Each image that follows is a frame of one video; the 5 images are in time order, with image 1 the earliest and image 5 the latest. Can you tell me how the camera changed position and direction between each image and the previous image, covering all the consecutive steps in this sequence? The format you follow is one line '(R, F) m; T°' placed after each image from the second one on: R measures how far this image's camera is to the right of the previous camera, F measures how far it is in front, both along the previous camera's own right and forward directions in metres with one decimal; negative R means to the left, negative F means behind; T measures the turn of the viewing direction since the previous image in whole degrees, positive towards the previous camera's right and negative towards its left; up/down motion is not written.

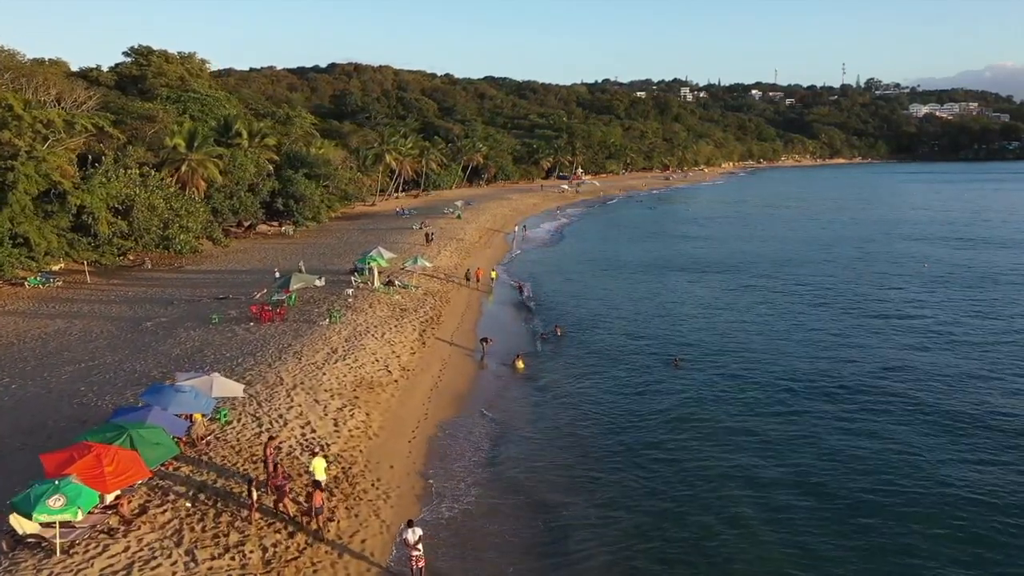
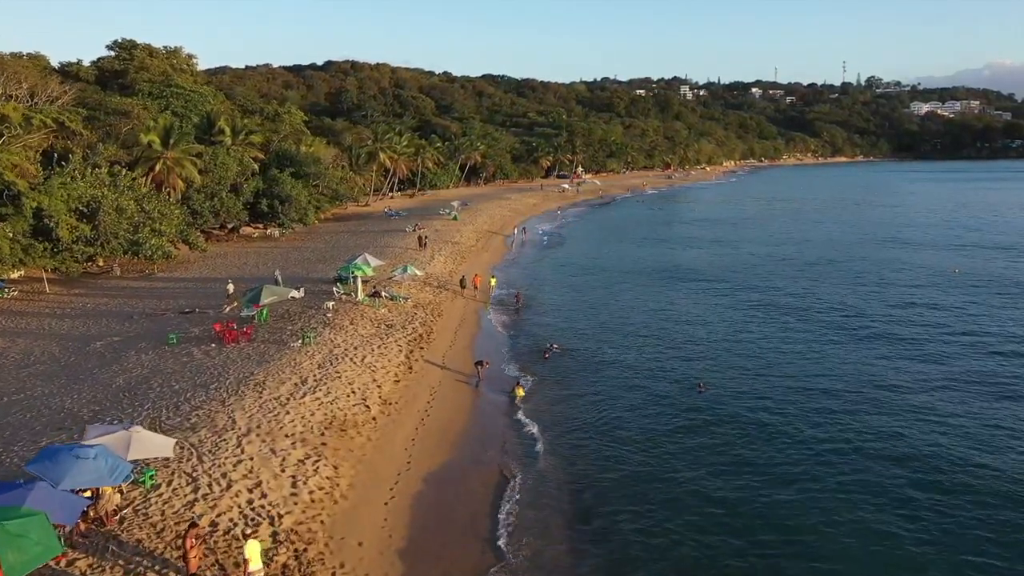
(0.0, +3.4) m; 0°
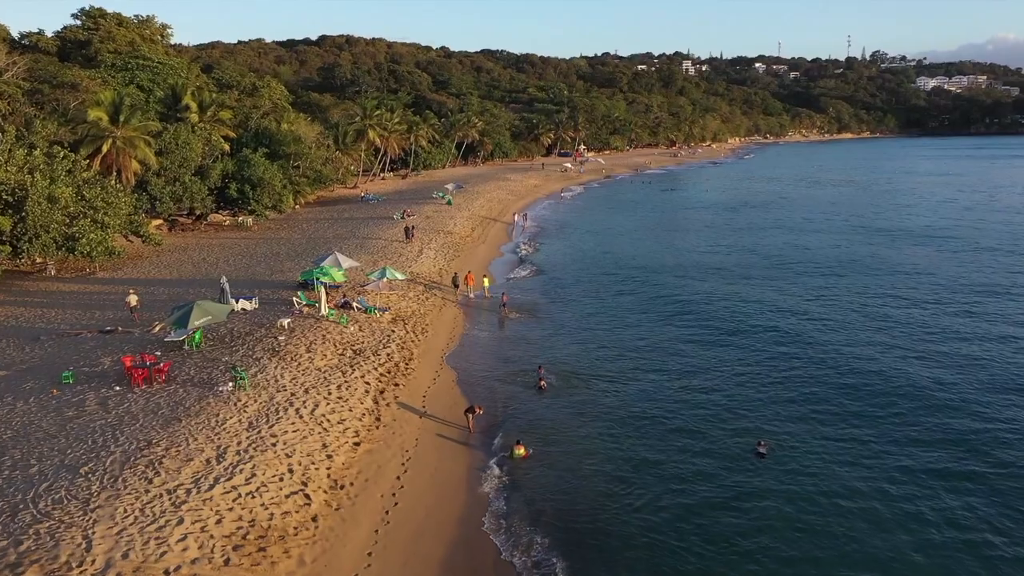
(0.0, +5.9) m; 0°
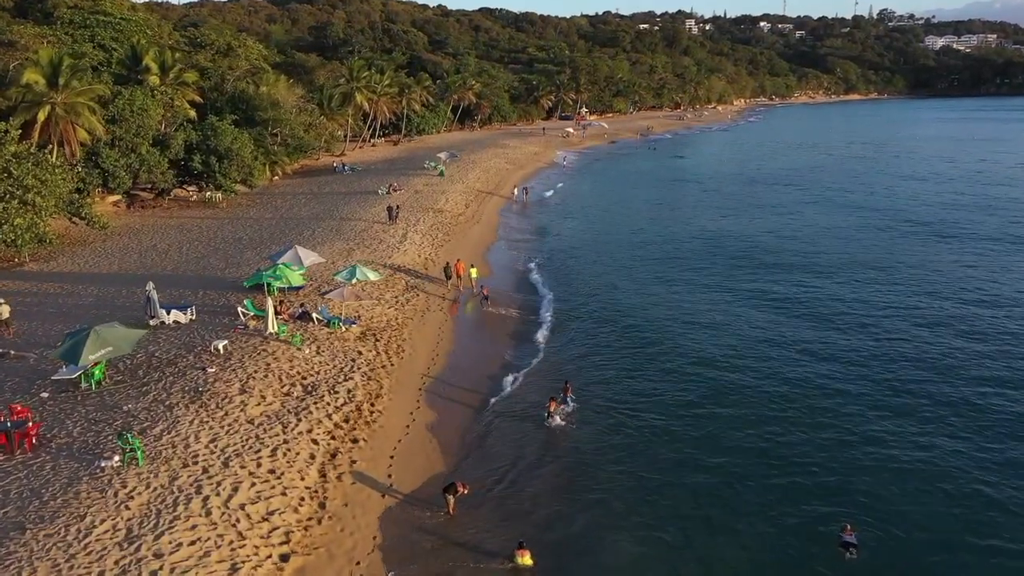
(+0.1, +5.1) m; 0°
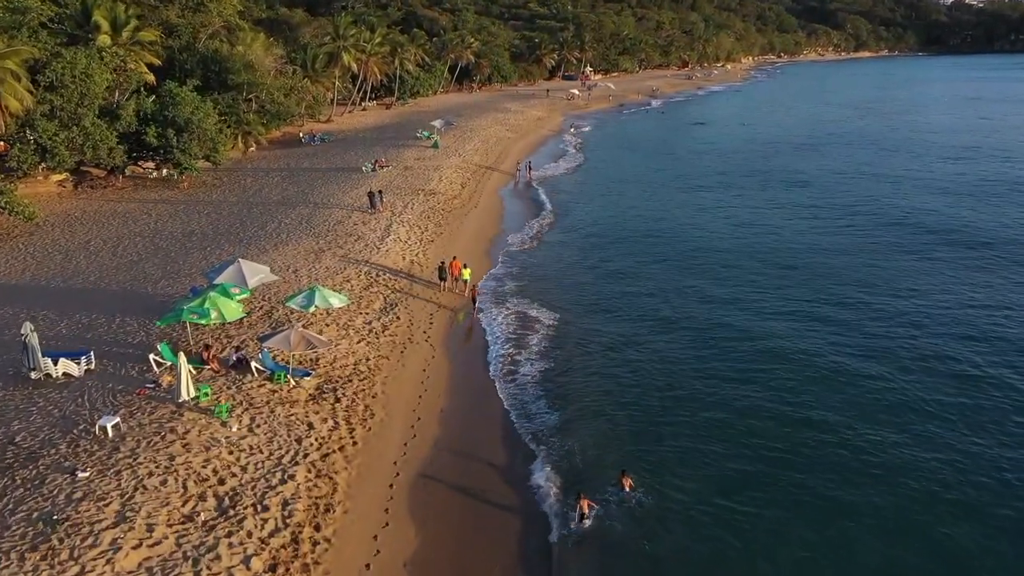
(-0.1, +5.5) m; 0°
